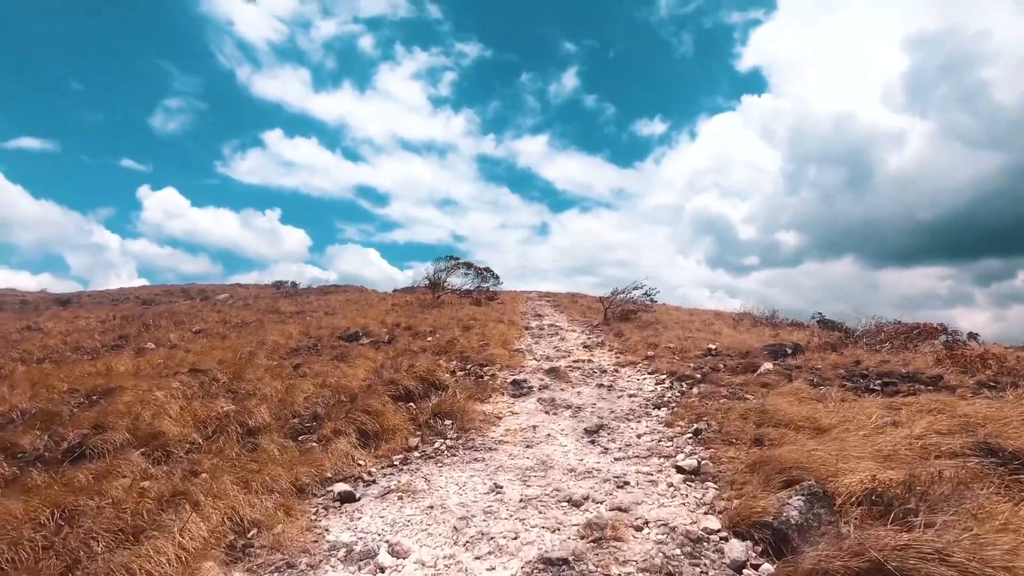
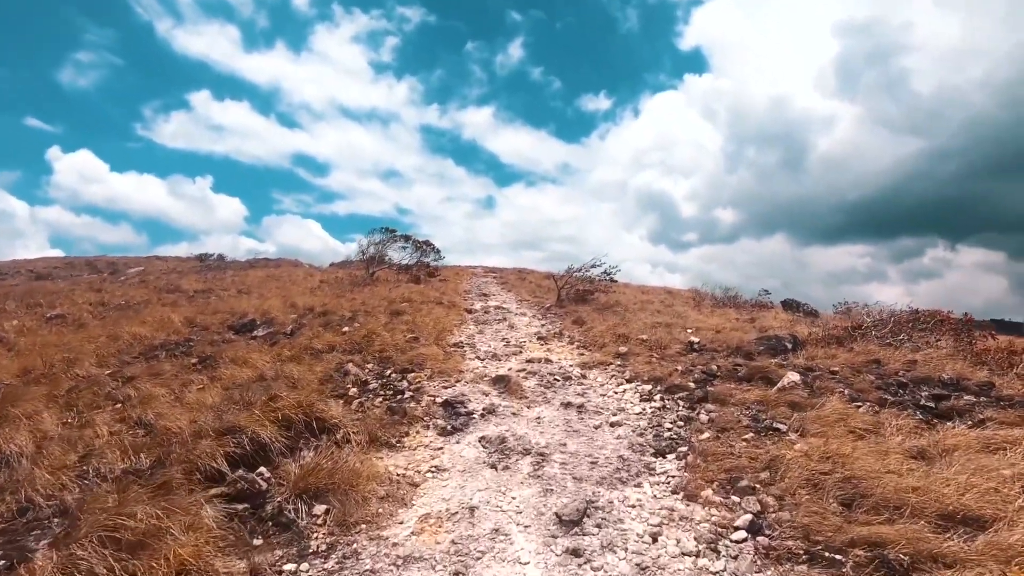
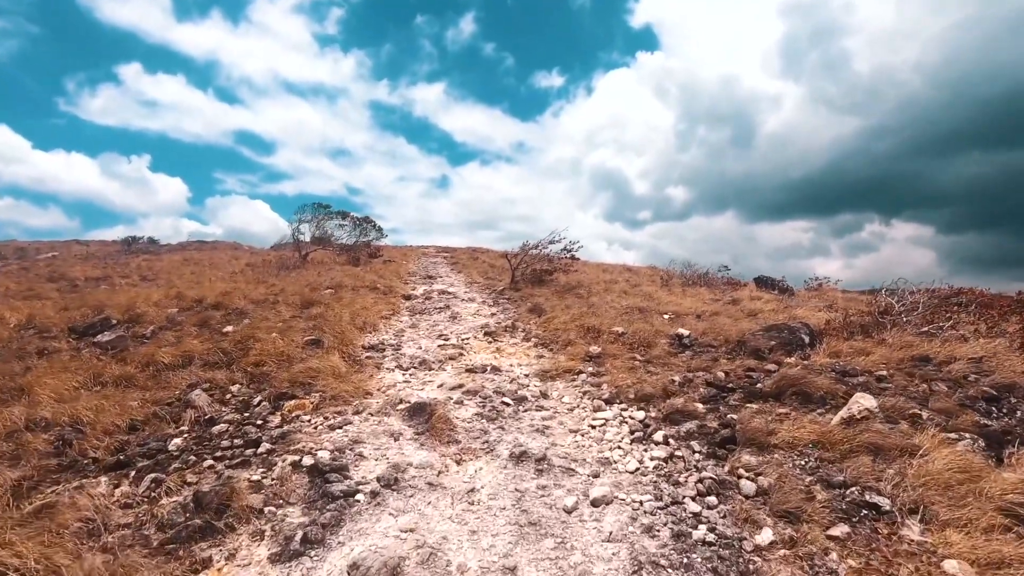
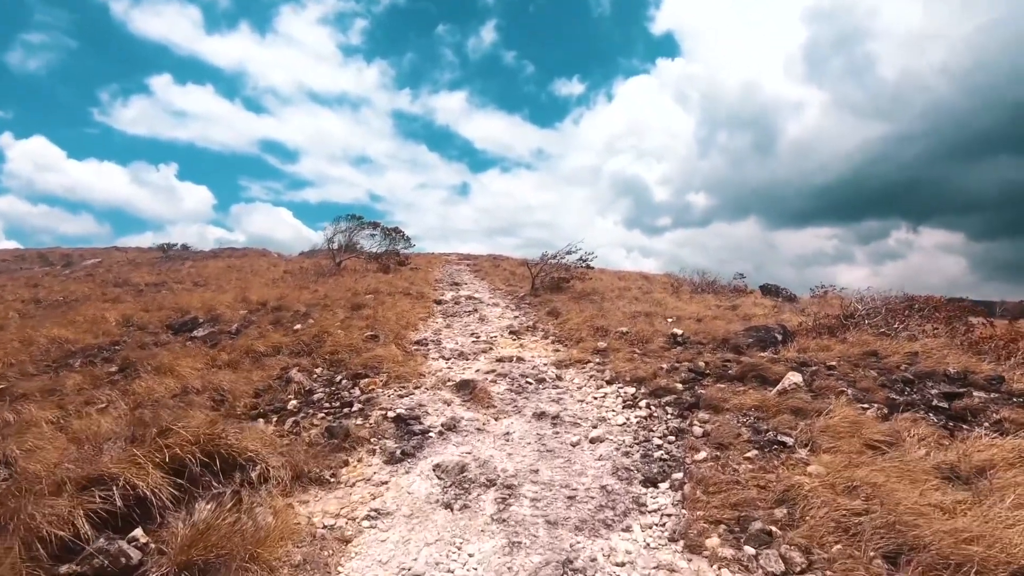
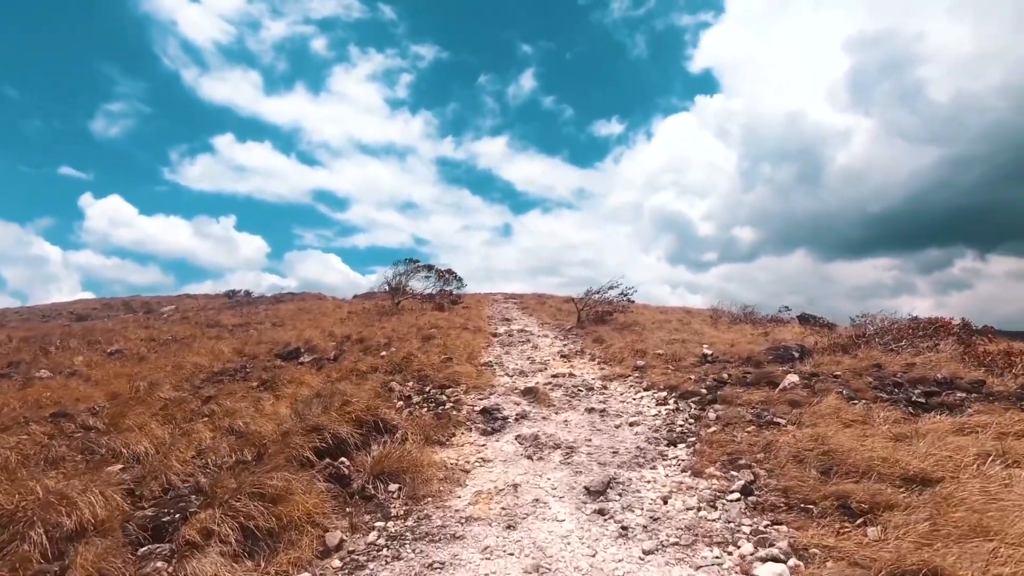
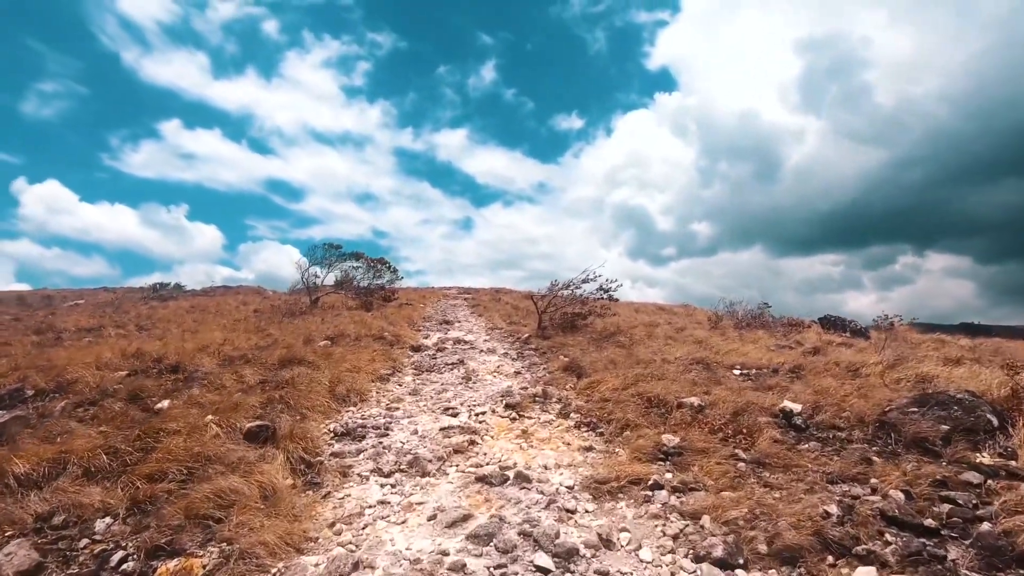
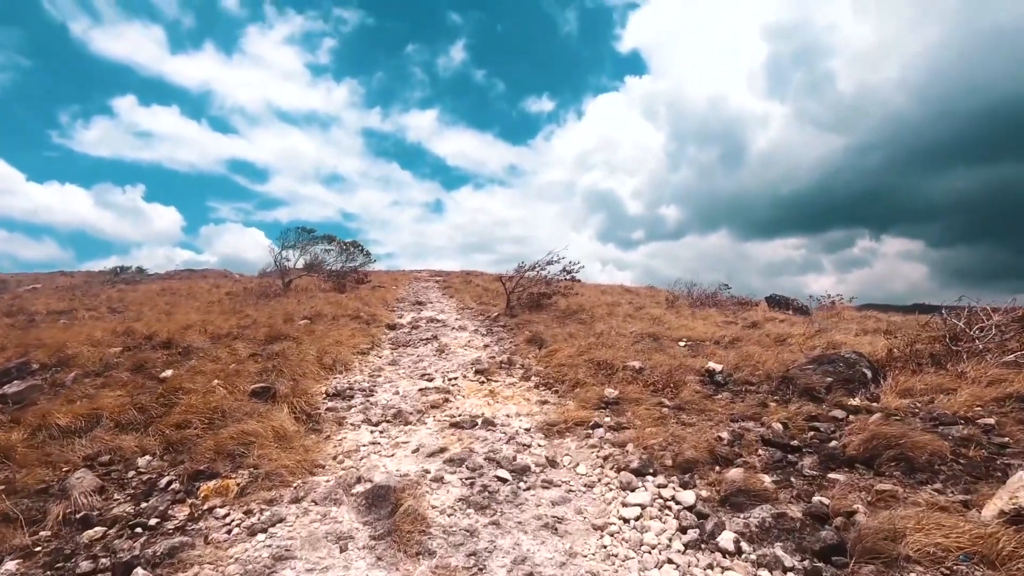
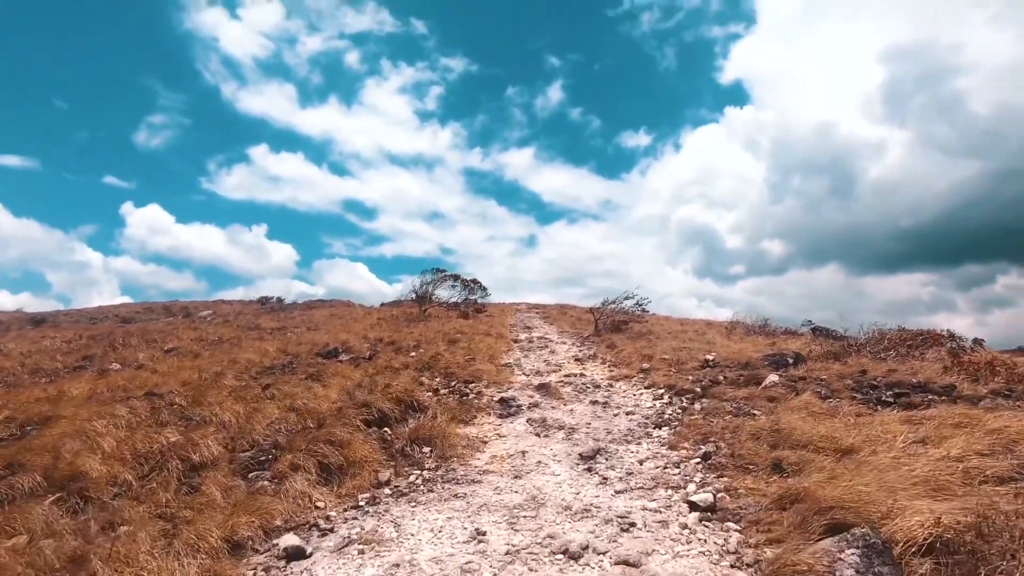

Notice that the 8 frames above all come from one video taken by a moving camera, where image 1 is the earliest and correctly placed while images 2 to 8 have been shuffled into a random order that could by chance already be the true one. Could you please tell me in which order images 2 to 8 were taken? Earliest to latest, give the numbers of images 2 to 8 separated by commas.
8, 5, 2, 4, 3, 7, 6
